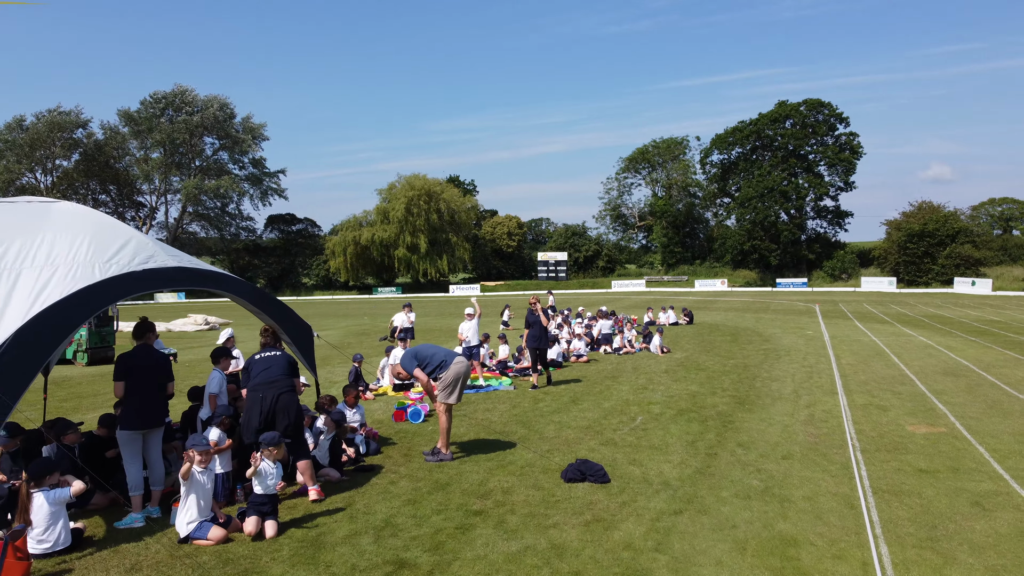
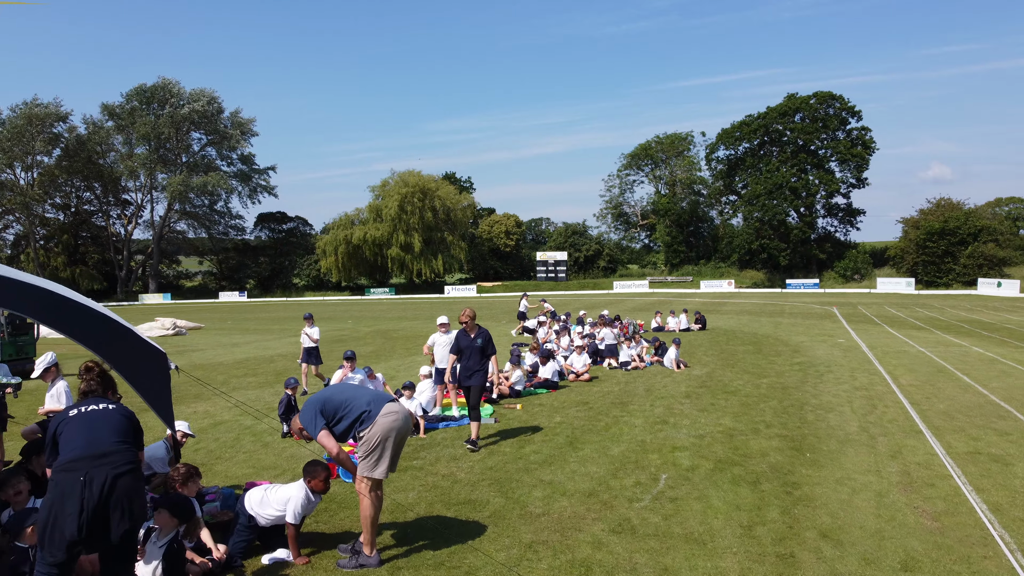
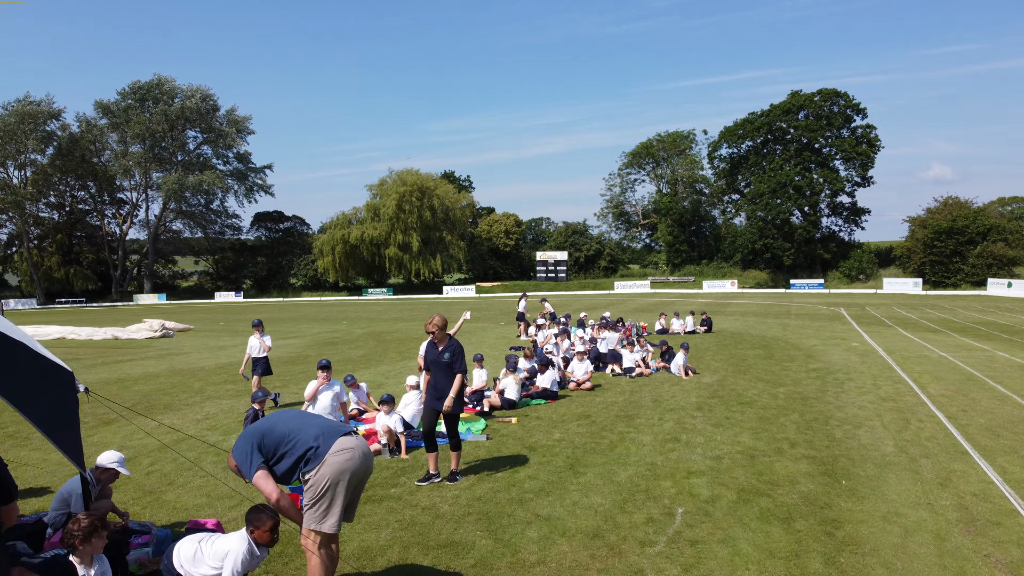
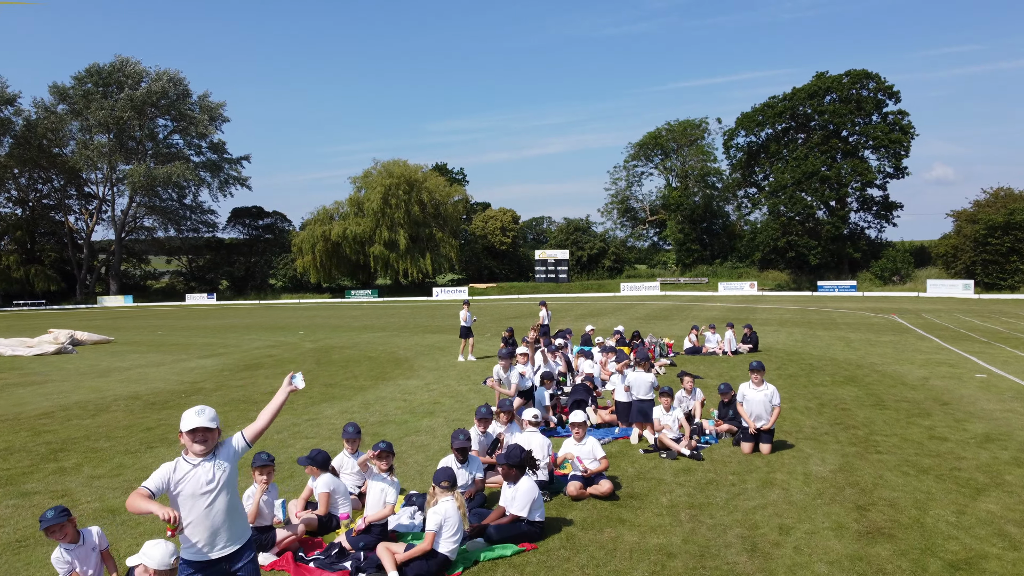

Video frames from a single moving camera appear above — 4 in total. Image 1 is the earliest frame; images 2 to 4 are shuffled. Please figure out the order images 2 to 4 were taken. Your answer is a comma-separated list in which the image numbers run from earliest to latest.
2, 3, 4
